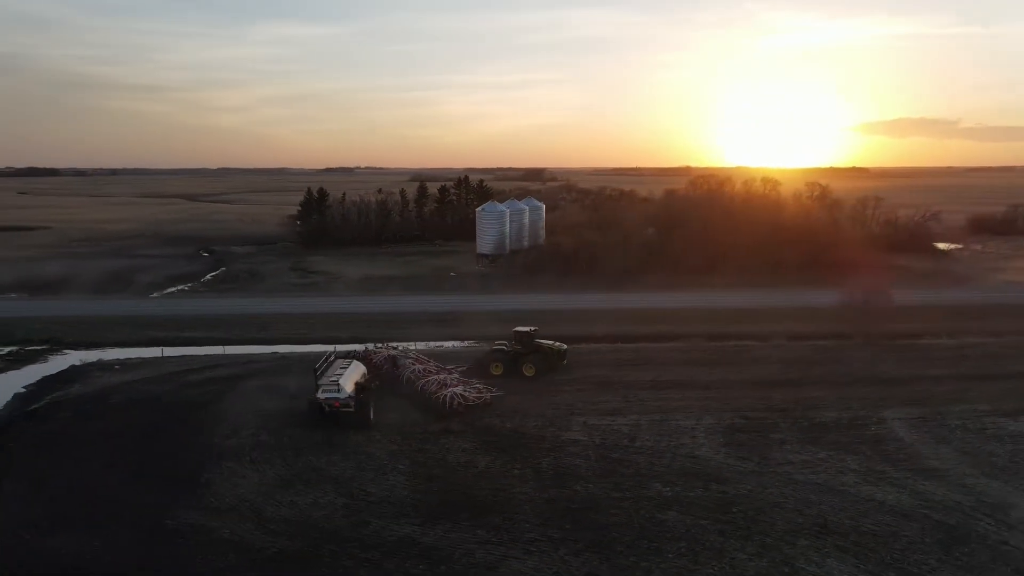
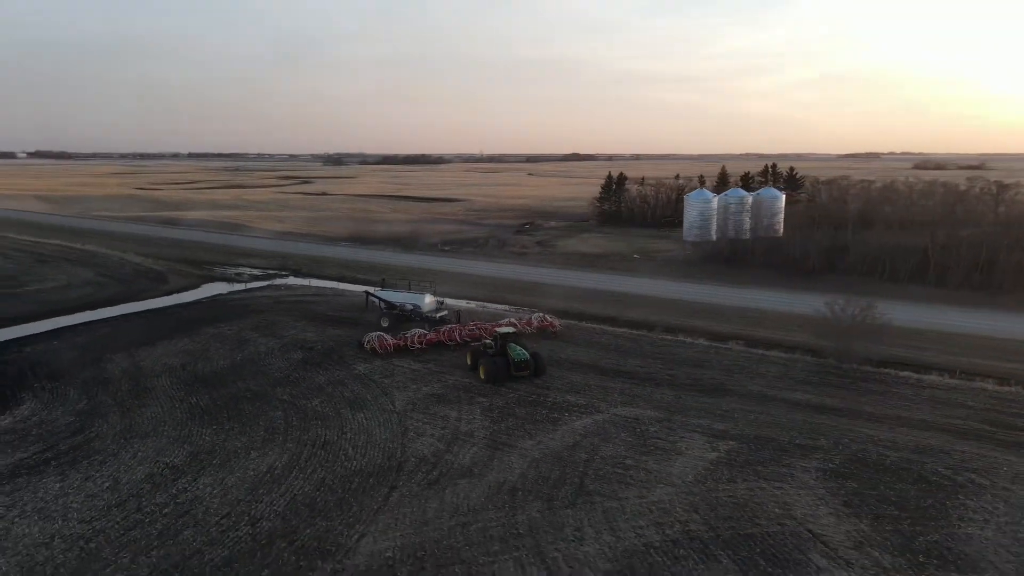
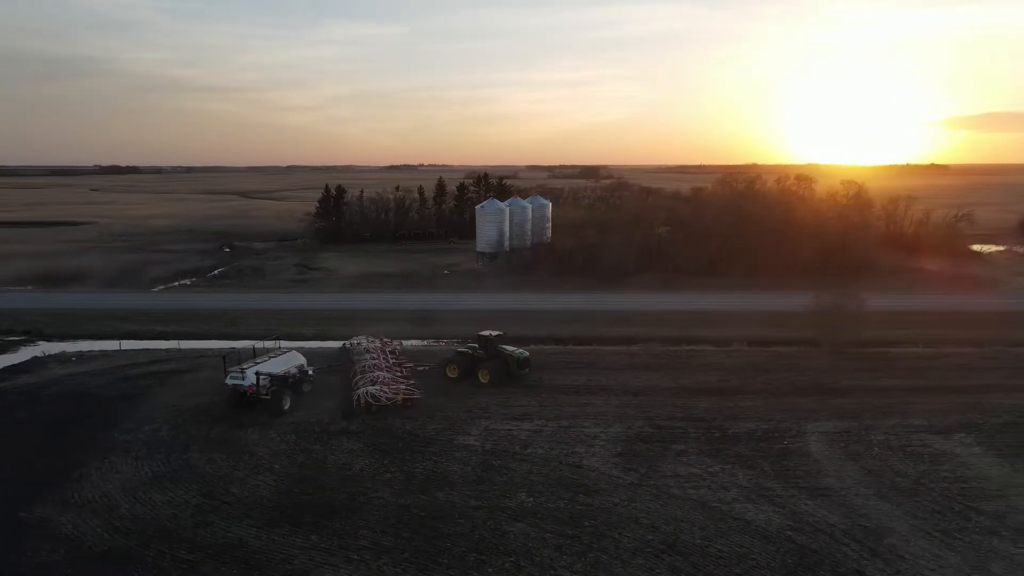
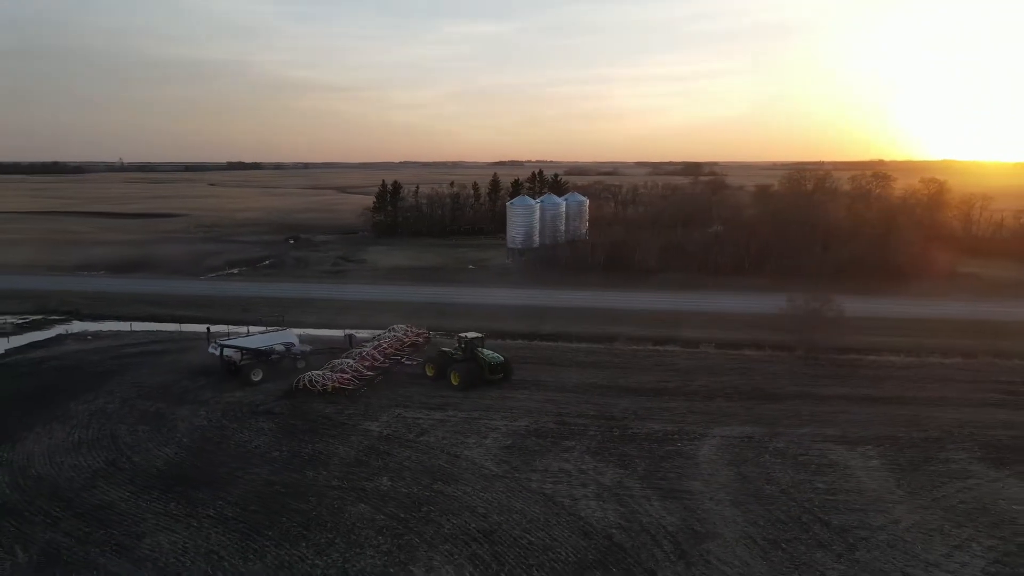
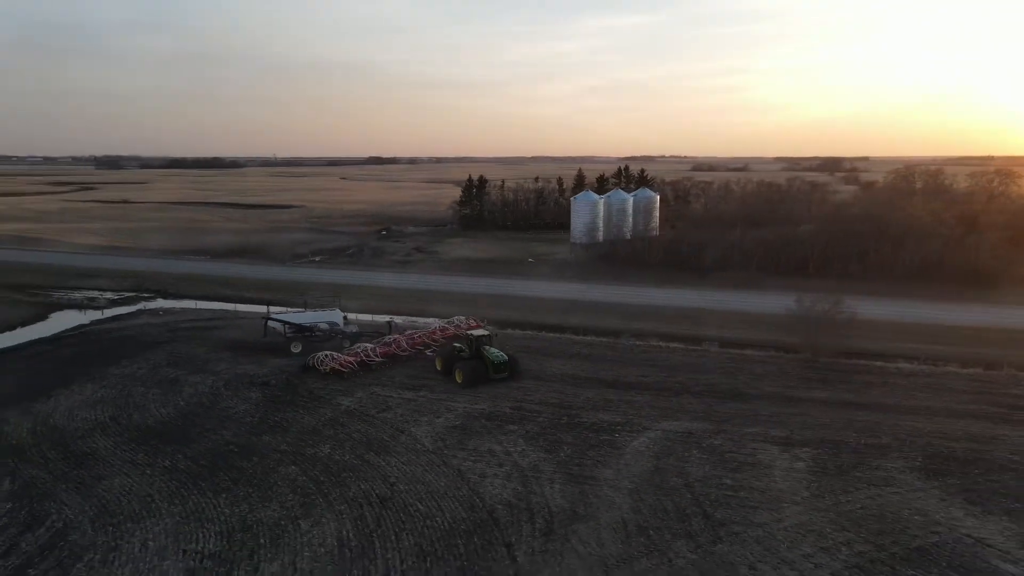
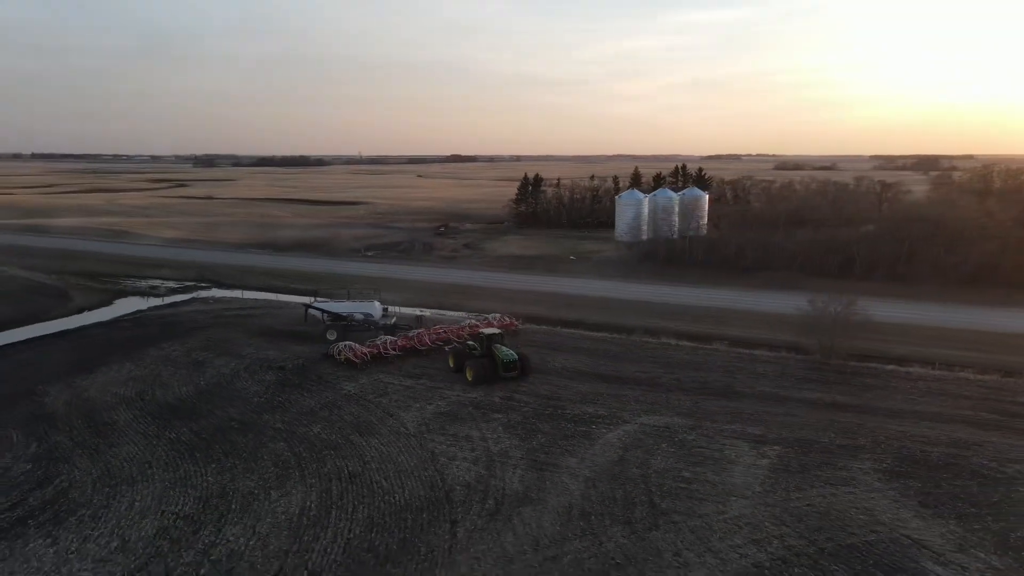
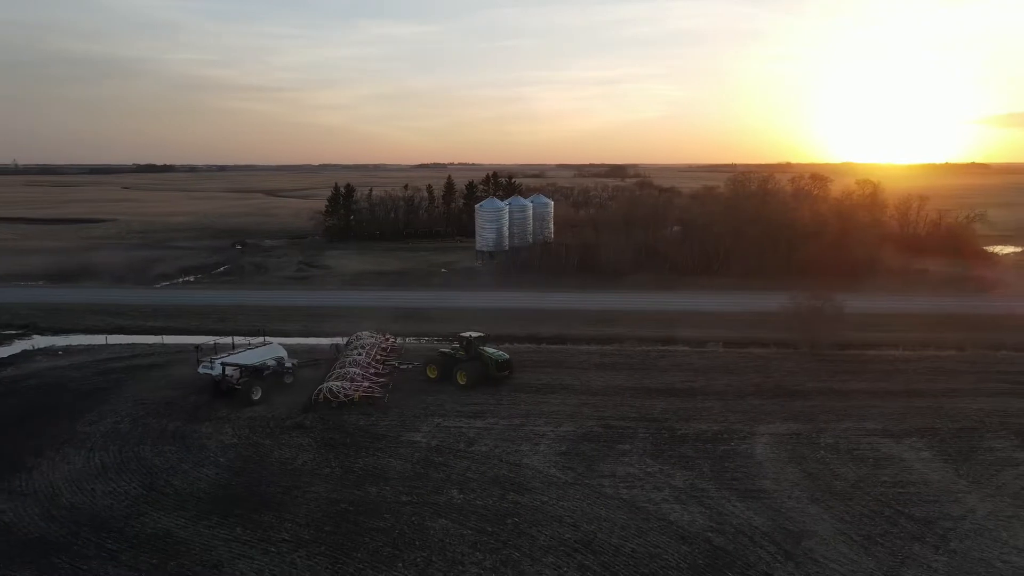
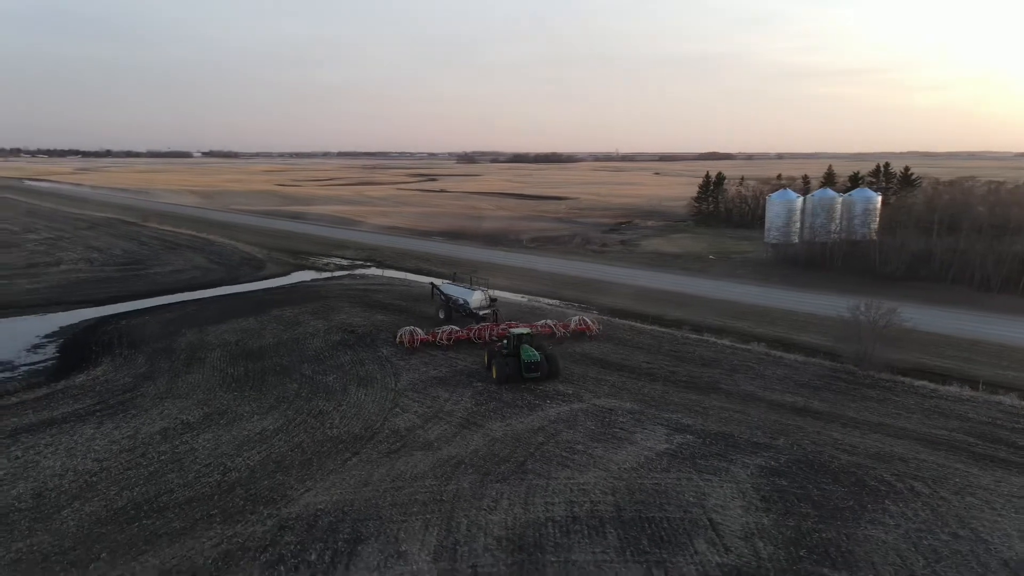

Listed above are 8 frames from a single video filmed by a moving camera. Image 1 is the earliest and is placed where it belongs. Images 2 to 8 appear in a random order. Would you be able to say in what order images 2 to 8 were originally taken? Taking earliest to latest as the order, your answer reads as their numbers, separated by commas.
3, 7, 4, 5, 6, 2, 8
